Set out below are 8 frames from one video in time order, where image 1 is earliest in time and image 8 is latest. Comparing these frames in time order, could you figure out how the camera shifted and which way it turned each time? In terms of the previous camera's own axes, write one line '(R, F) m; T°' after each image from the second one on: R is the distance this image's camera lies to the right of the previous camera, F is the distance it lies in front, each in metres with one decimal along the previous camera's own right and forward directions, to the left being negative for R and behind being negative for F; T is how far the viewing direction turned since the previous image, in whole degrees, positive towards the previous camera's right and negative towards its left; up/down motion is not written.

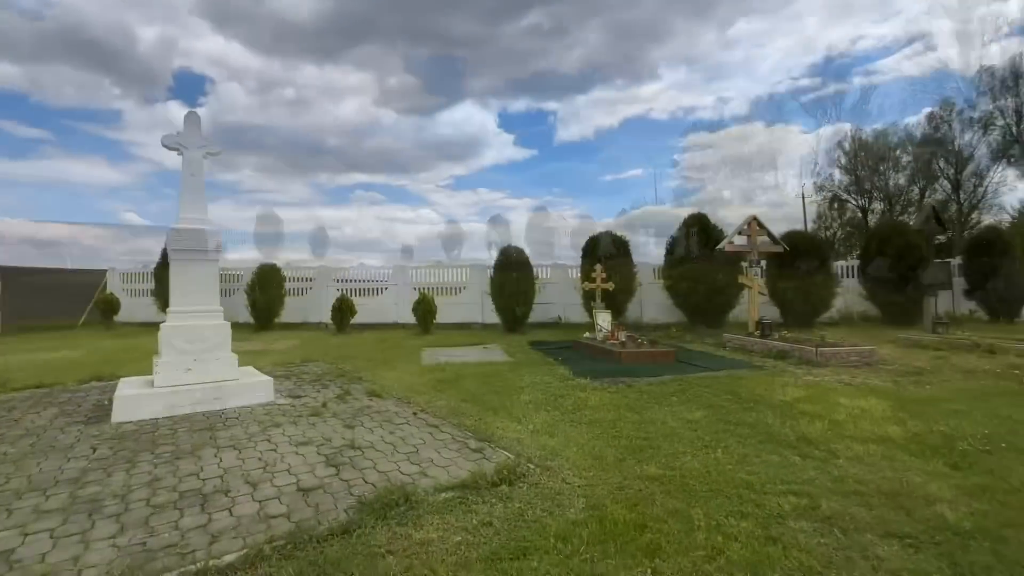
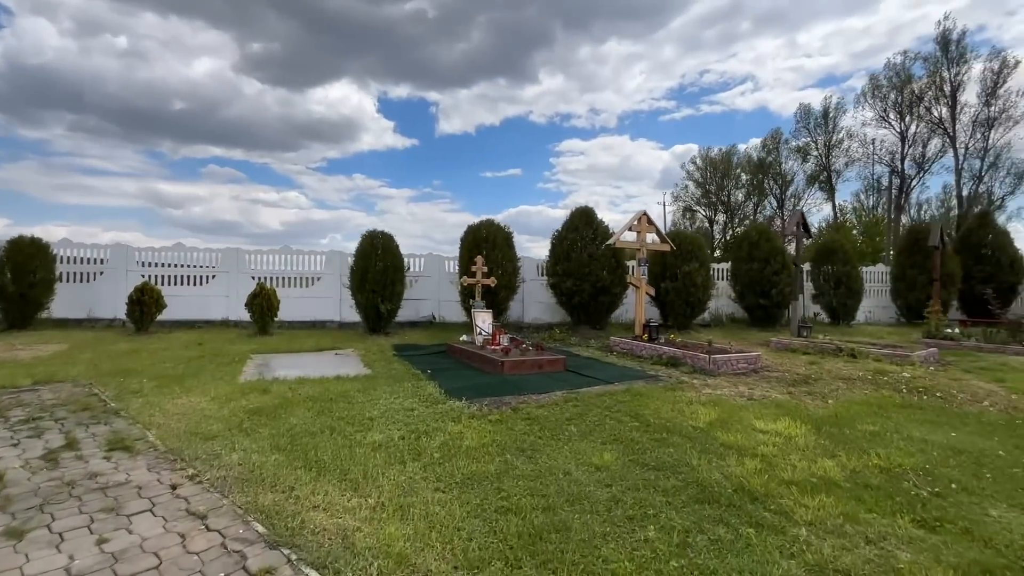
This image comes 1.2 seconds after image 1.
(+0.2, +1.5) m; +15°
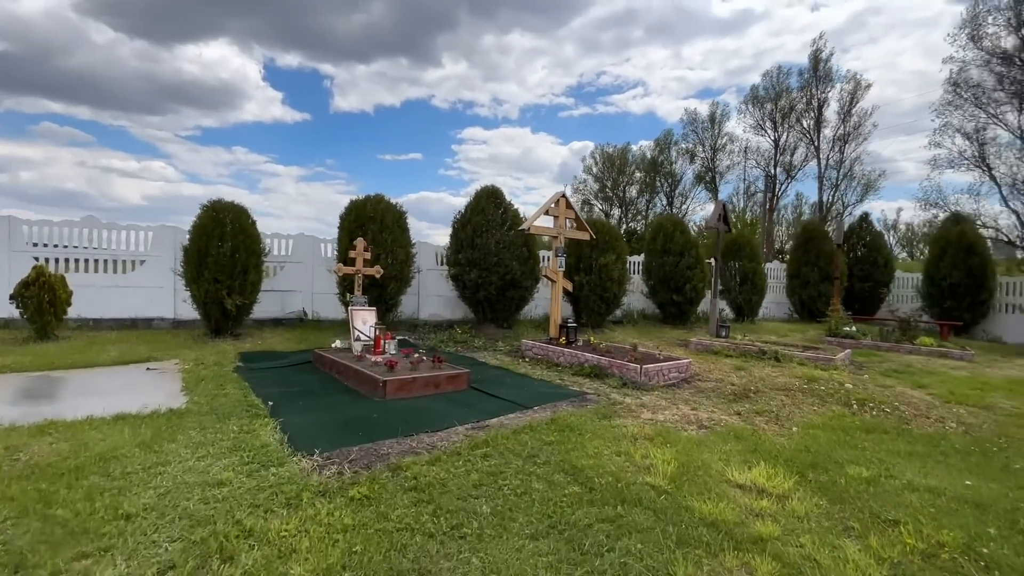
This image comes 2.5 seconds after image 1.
(+0.1, +1.7) m; +12°
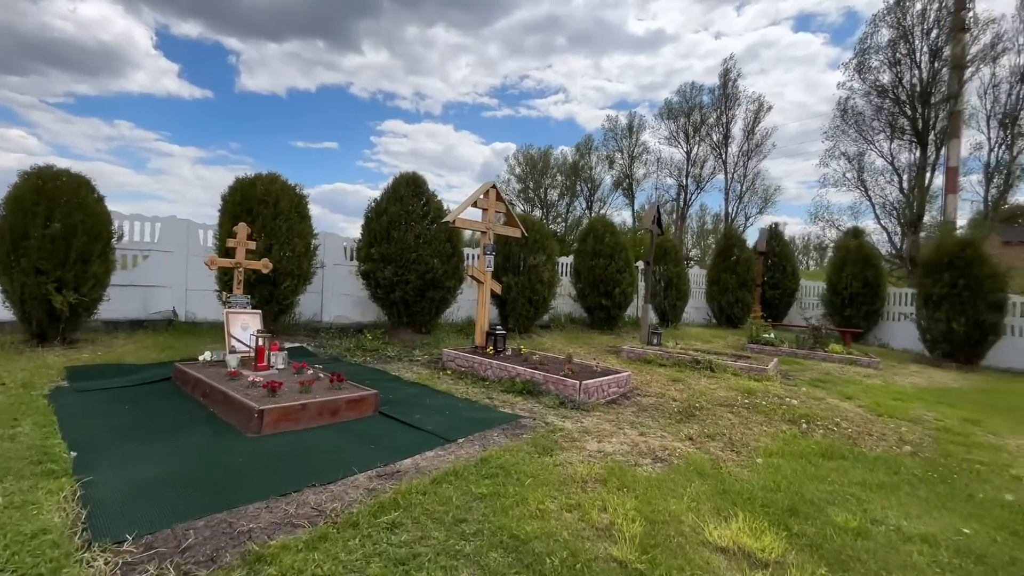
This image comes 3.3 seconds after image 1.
(0.0, +0.9) m; +10°
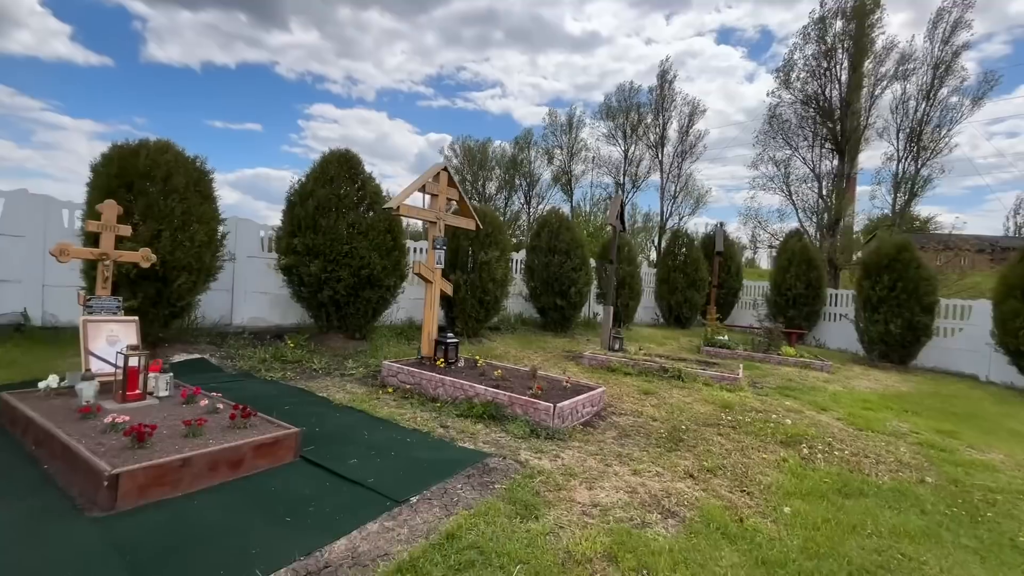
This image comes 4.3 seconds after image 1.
(-0.2, +1.0) m; +8°
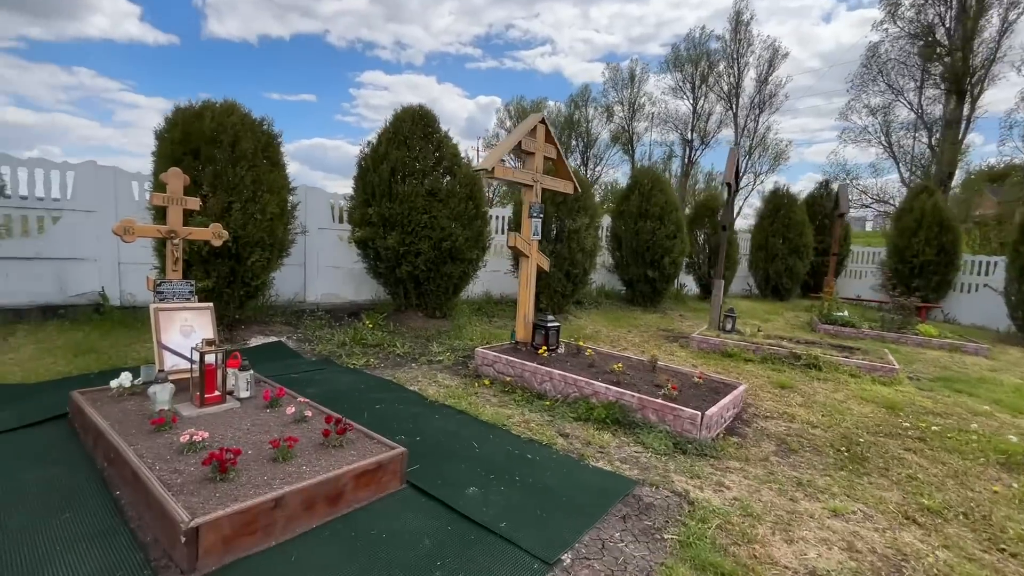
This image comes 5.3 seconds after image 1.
(-0.6, +0.8) m; -6°
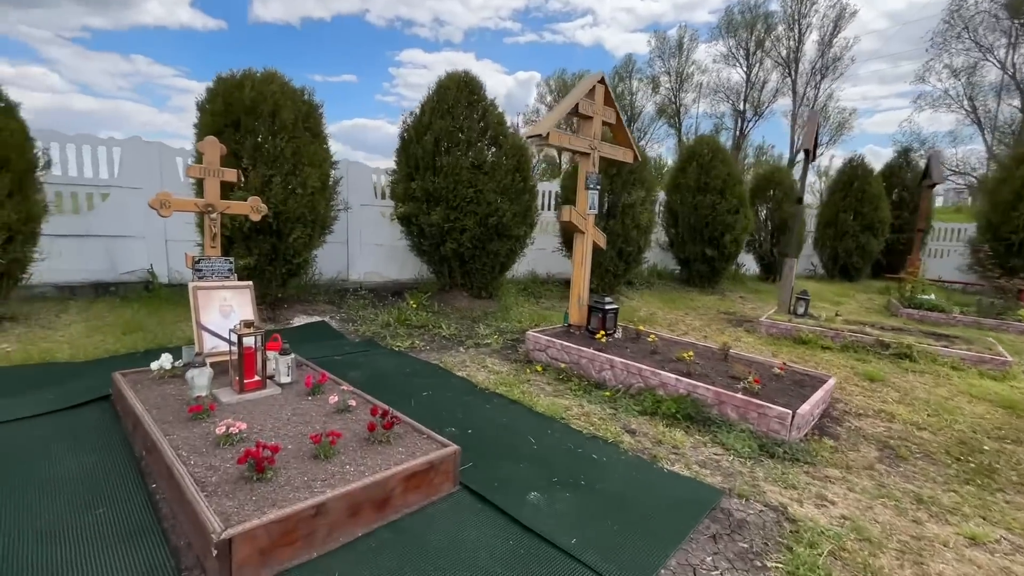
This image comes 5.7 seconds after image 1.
(-0.2, +0.4) m; -5°
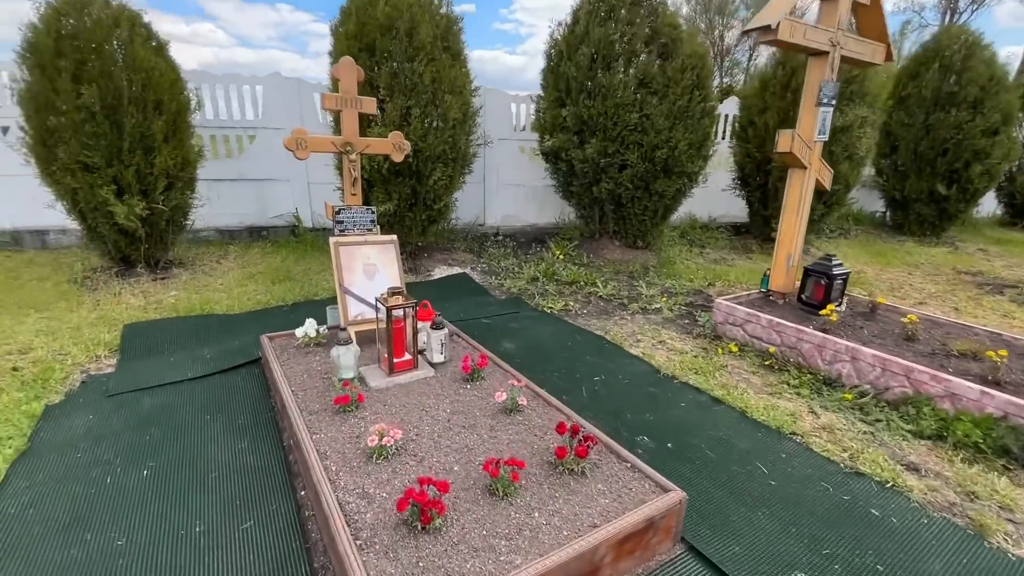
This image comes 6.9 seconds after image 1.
(-0.5, +0.8) m; -14°
